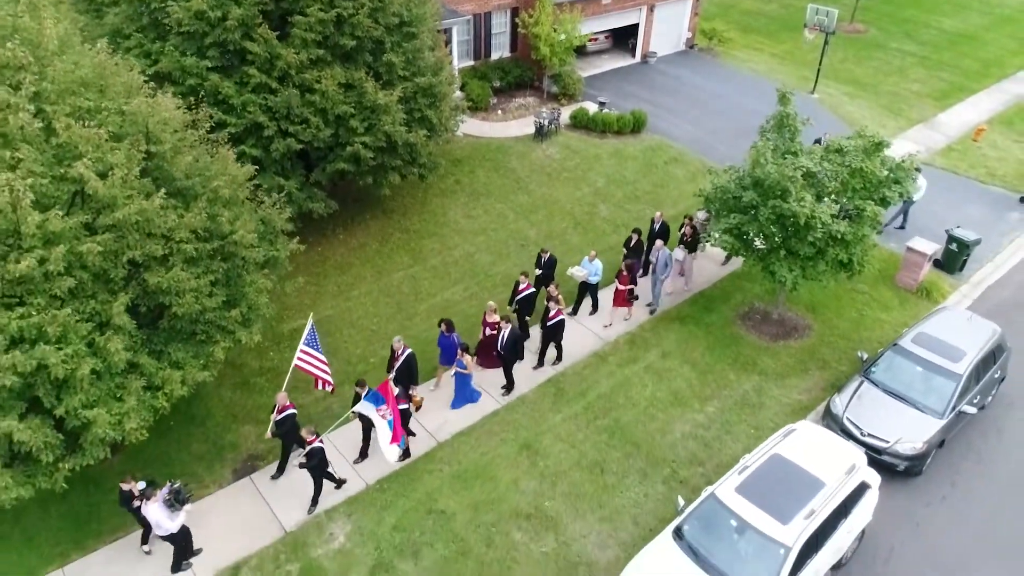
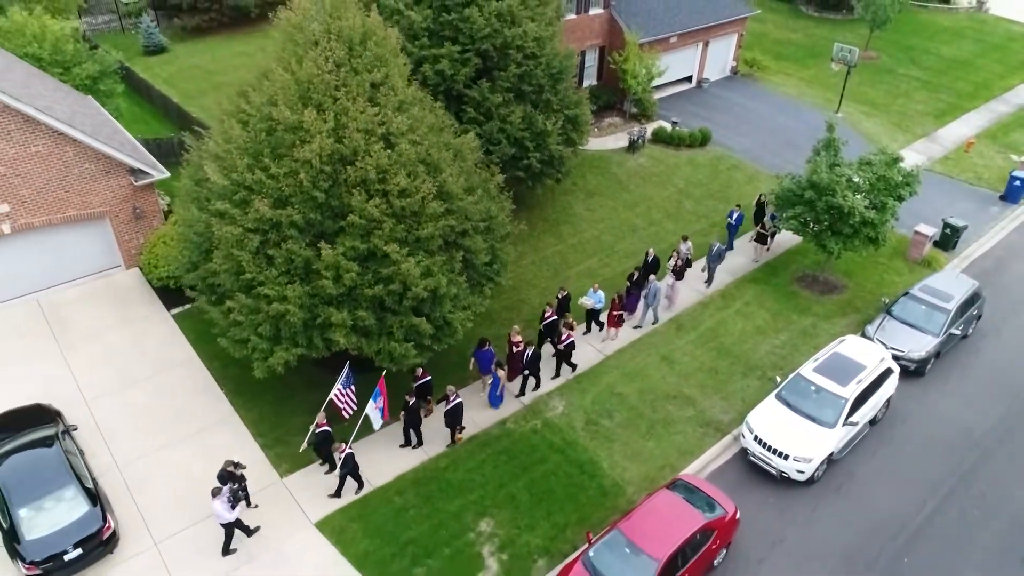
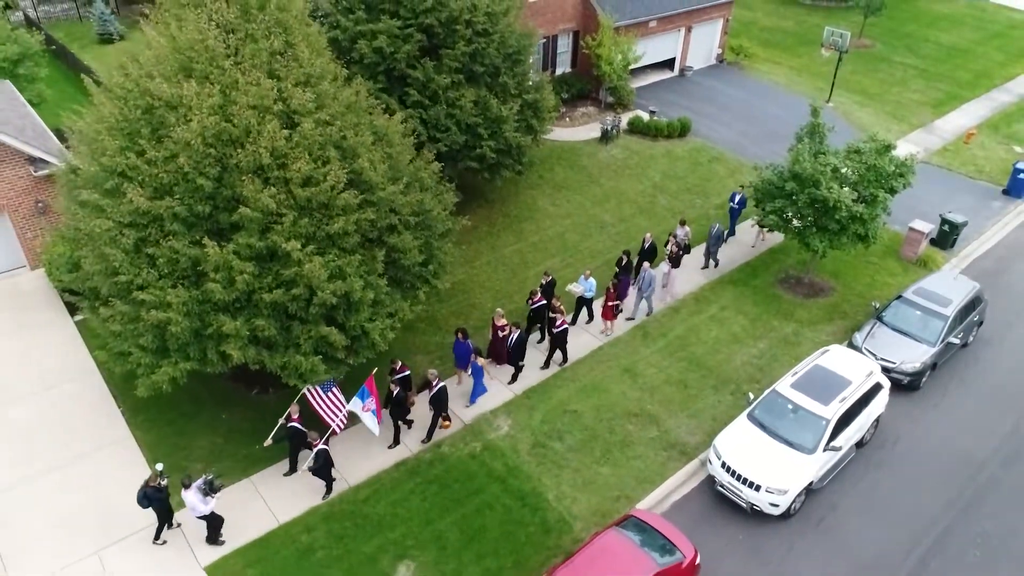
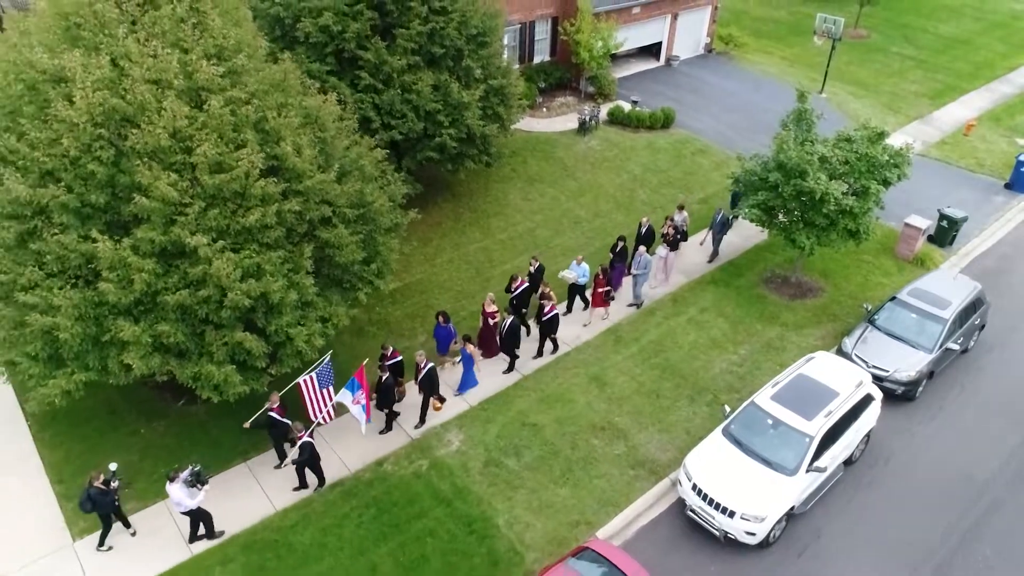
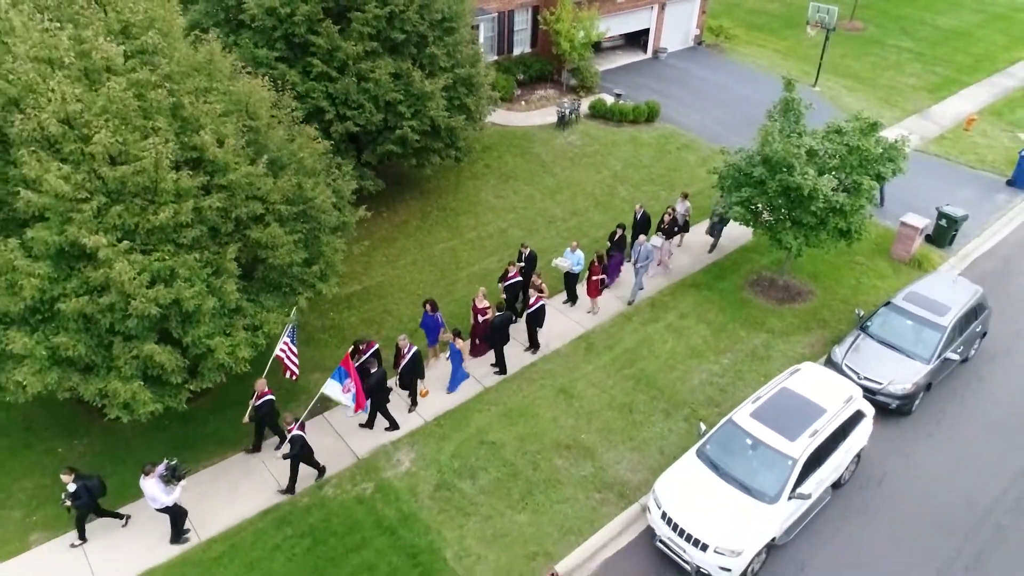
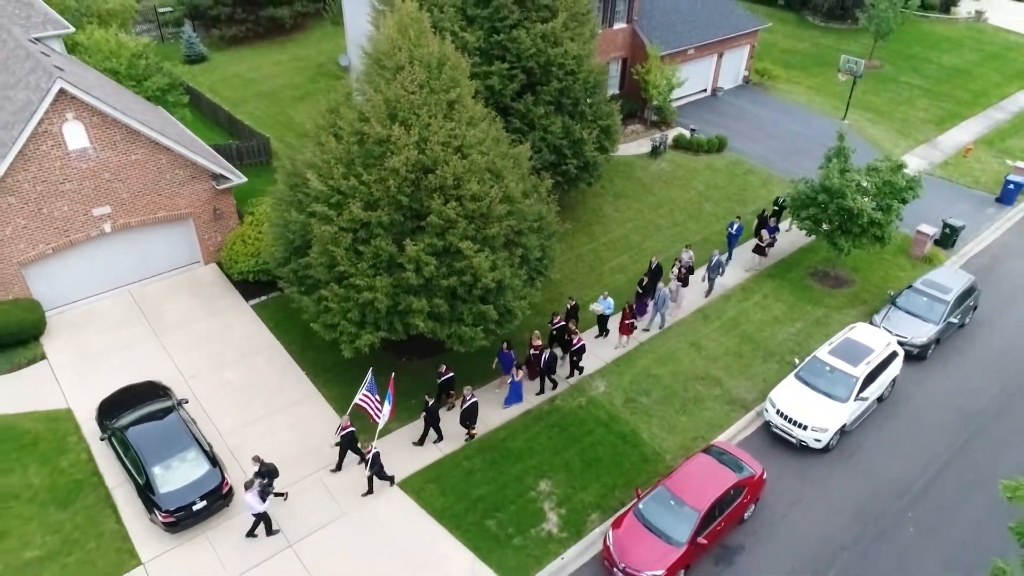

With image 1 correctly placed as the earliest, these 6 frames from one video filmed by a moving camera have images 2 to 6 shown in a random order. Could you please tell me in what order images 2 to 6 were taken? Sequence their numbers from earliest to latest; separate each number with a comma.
5, 4, 3, 2, 6
